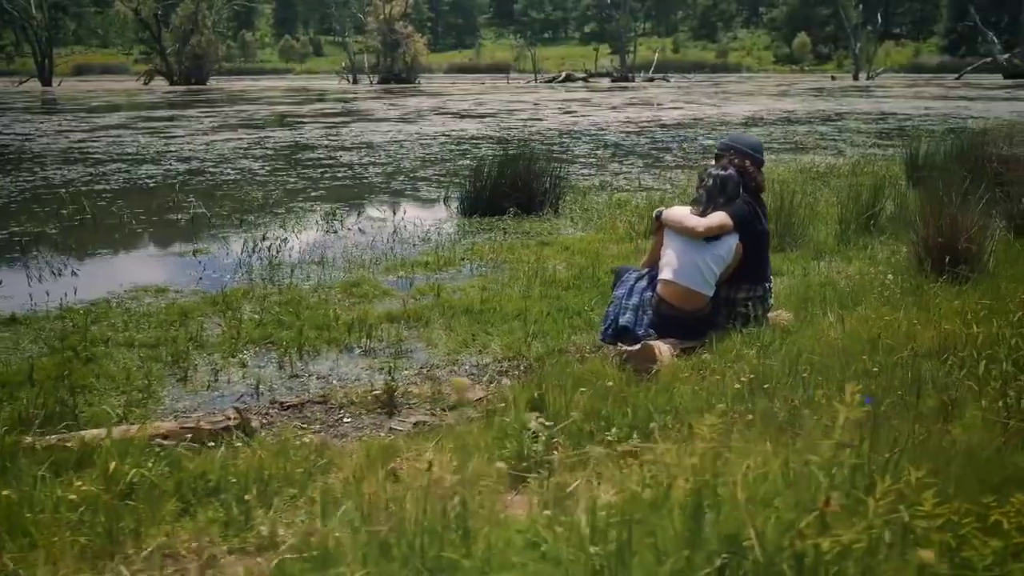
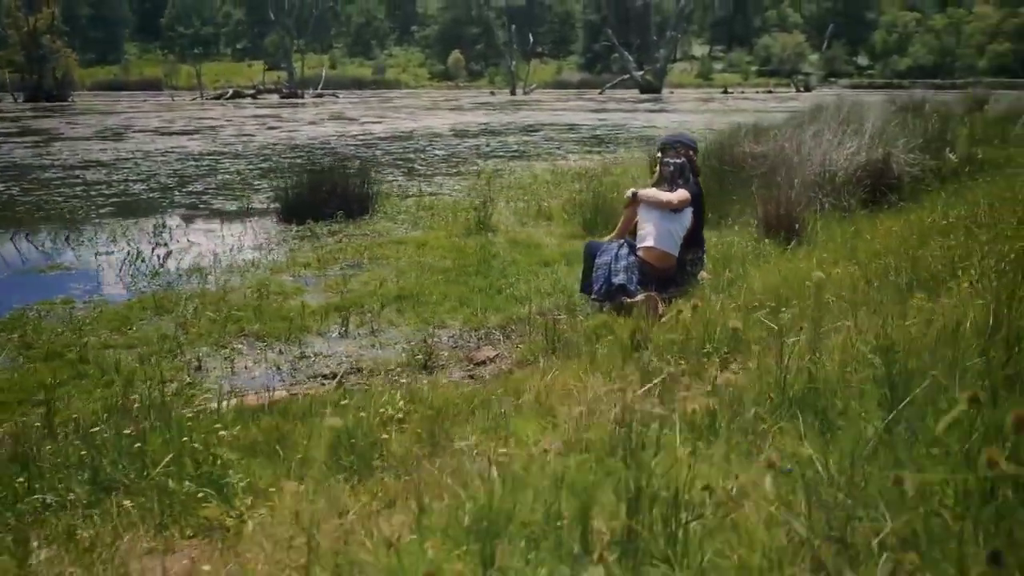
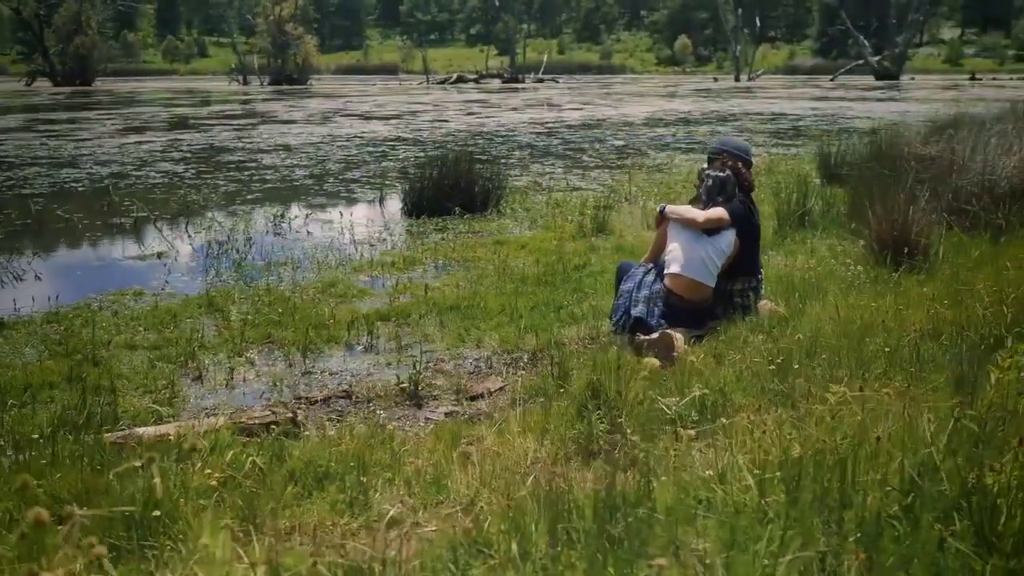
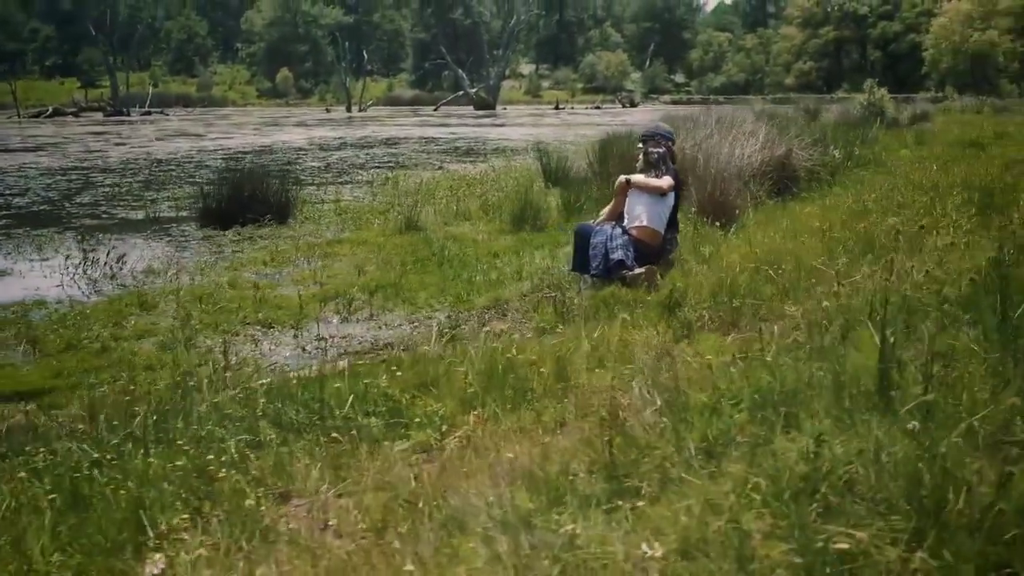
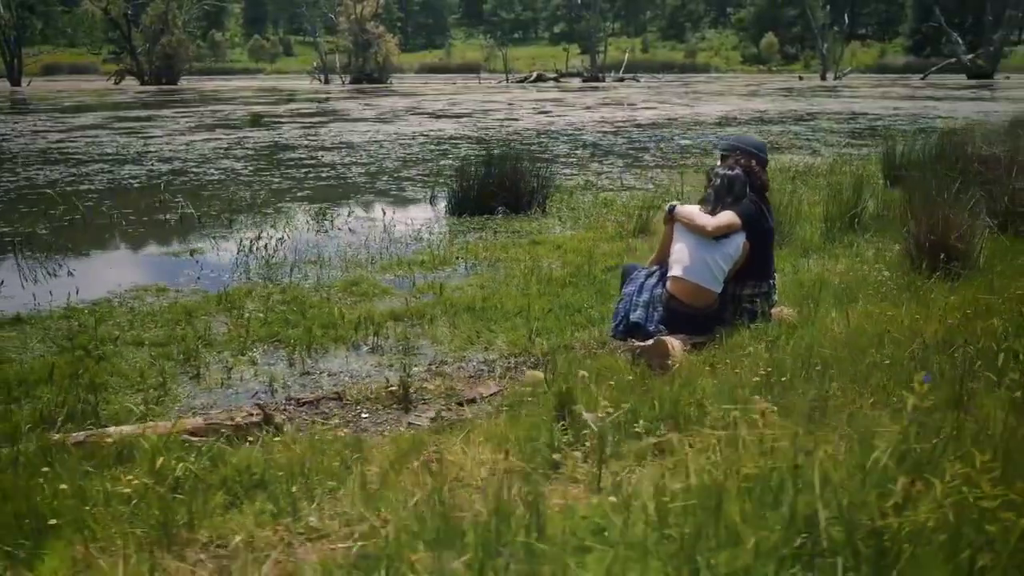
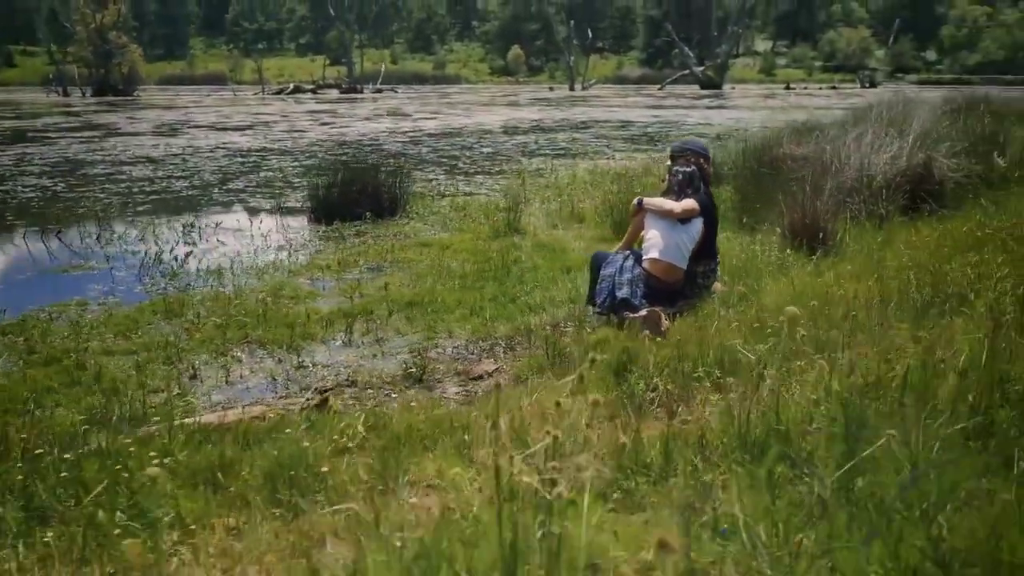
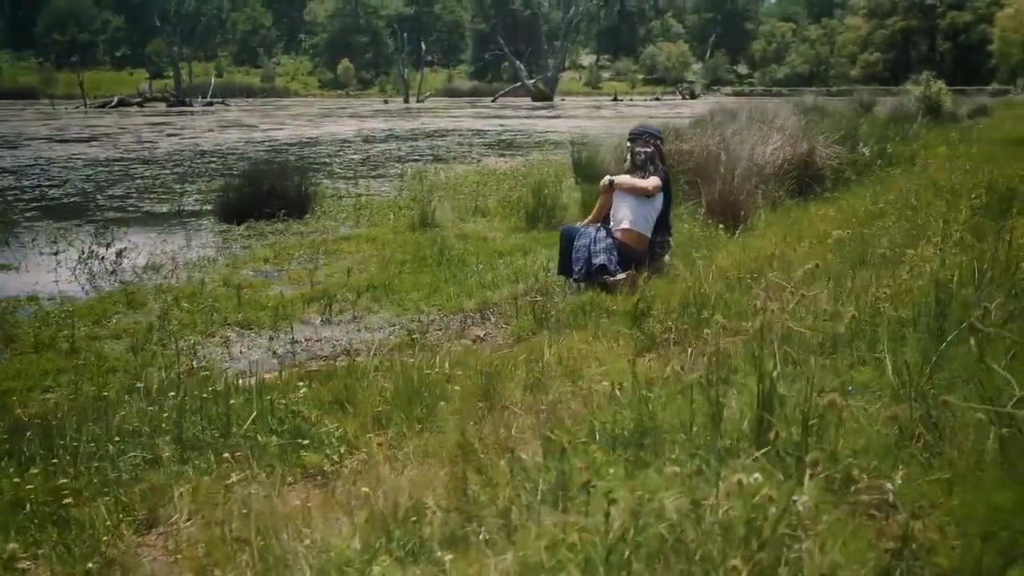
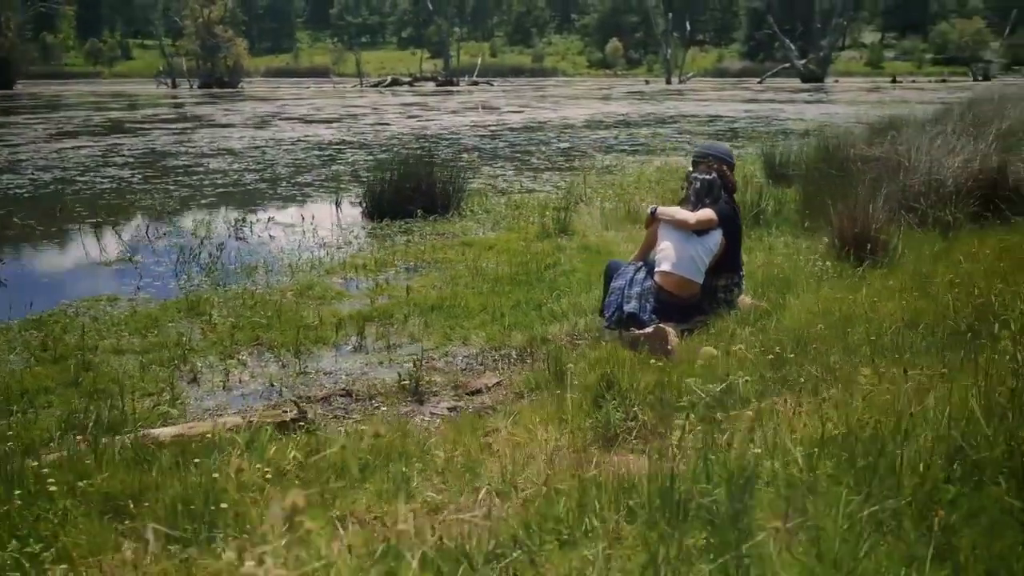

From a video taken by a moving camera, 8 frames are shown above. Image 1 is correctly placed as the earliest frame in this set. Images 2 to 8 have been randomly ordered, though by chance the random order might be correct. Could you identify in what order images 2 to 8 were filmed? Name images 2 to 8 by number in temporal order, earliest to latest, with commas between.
5, 3, 8, 6, 2, 7, 4
